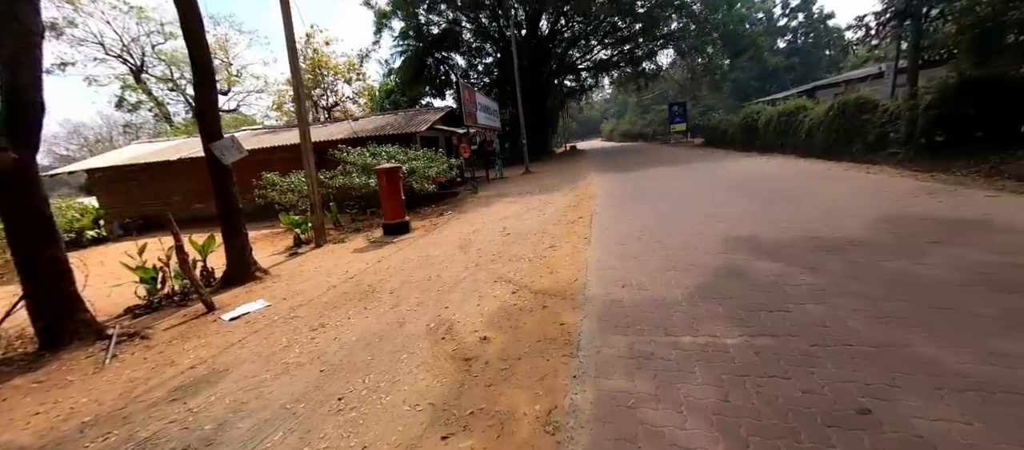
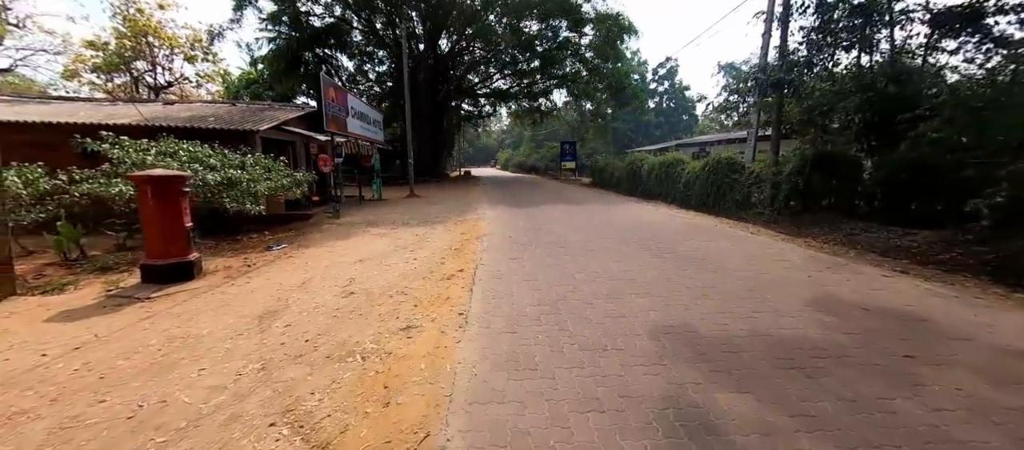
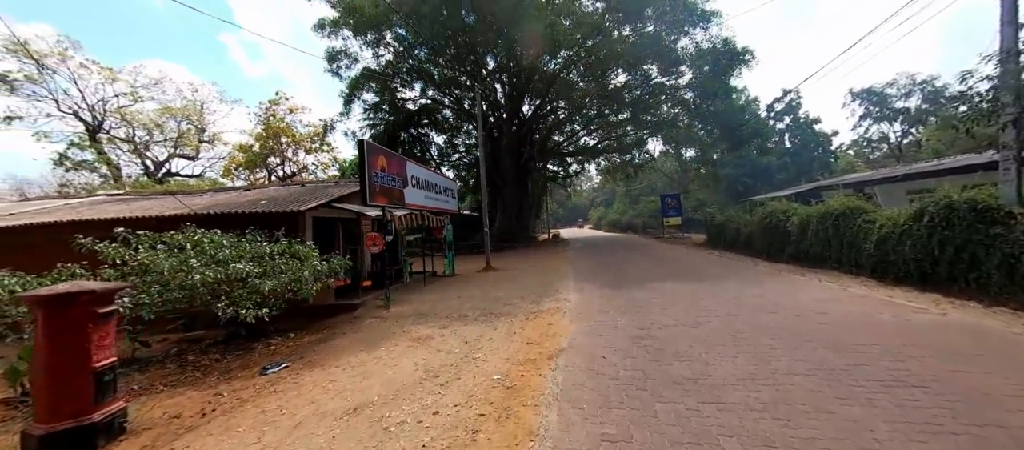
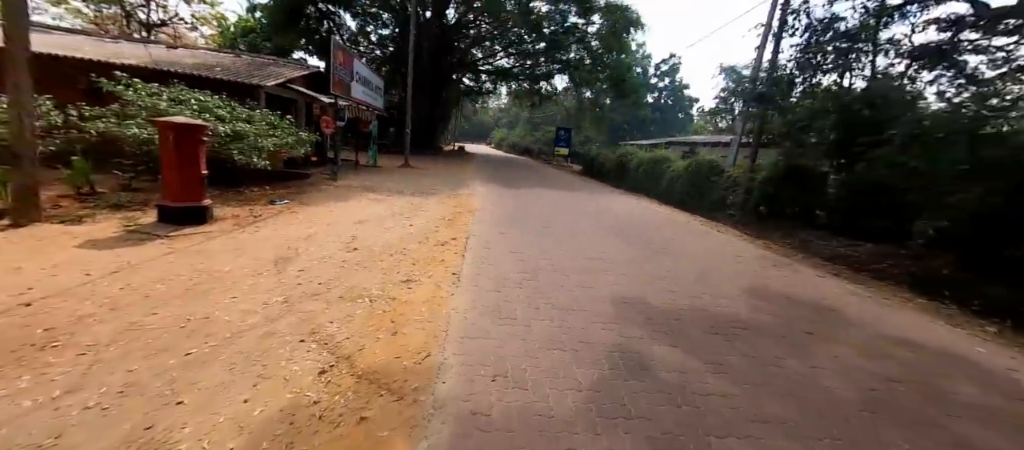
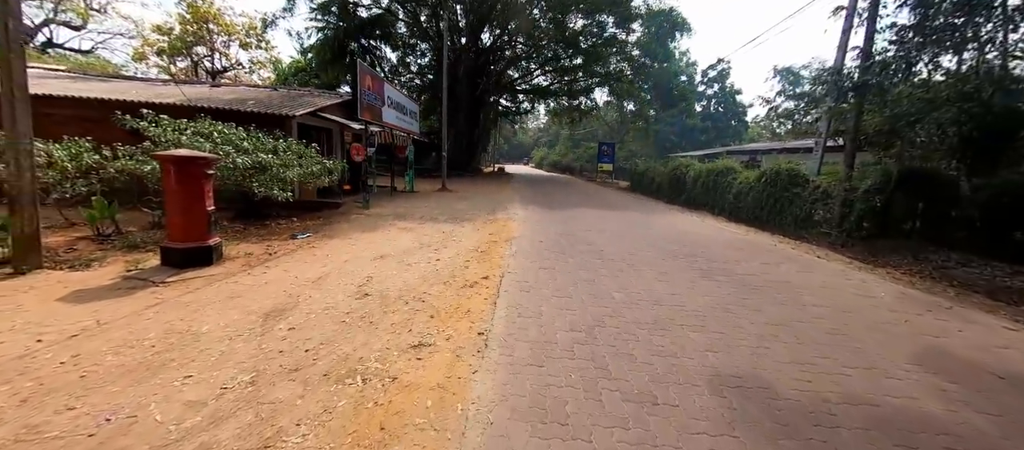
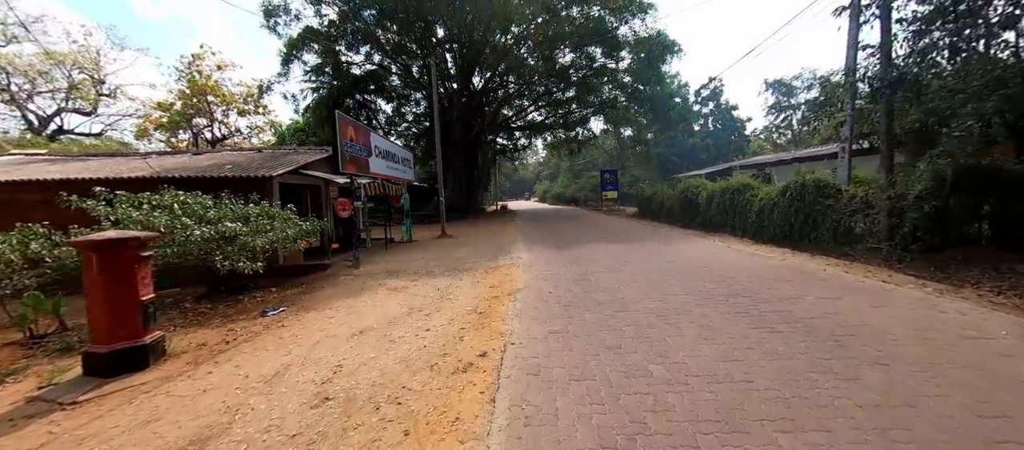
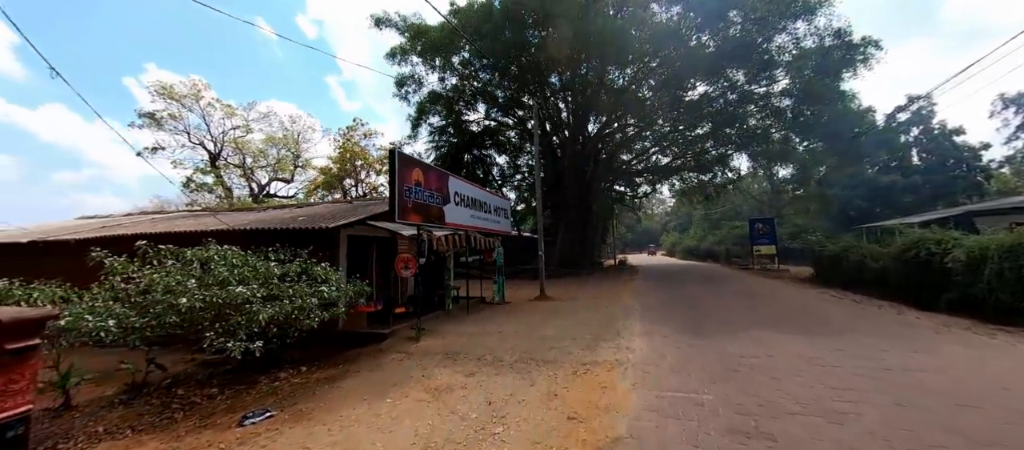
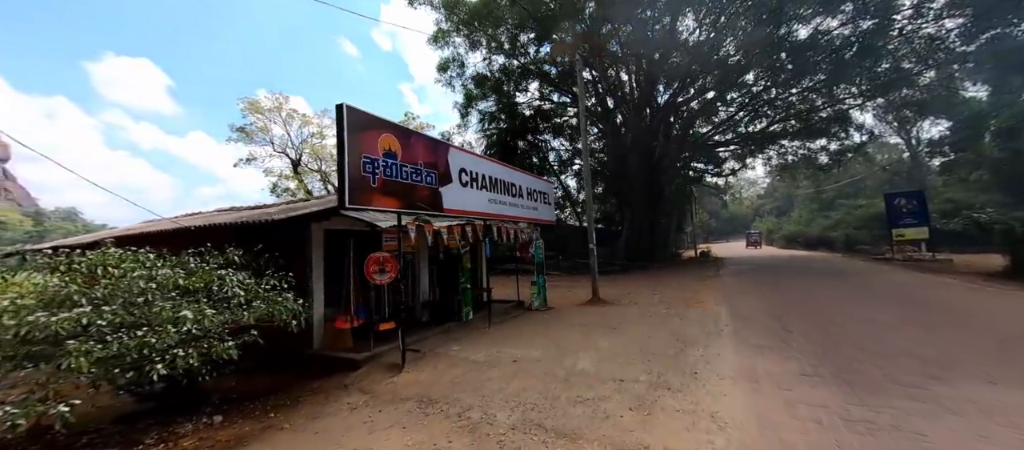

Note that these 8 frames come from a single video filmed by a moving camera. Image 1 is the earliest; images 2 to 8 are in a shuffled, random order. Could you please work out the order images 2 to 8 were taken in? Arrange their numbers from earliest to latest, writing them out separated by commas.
4, 2, 5, 6, 3, 7, 8
